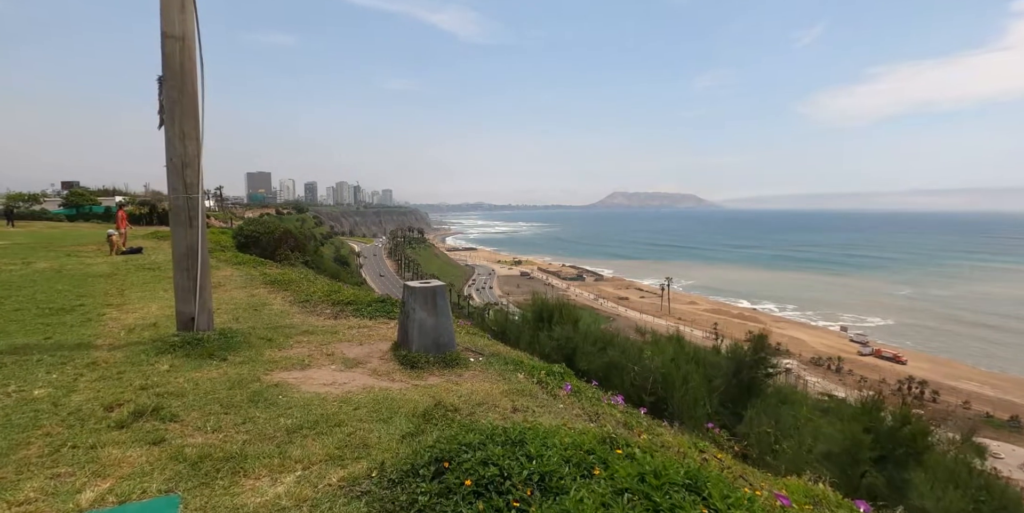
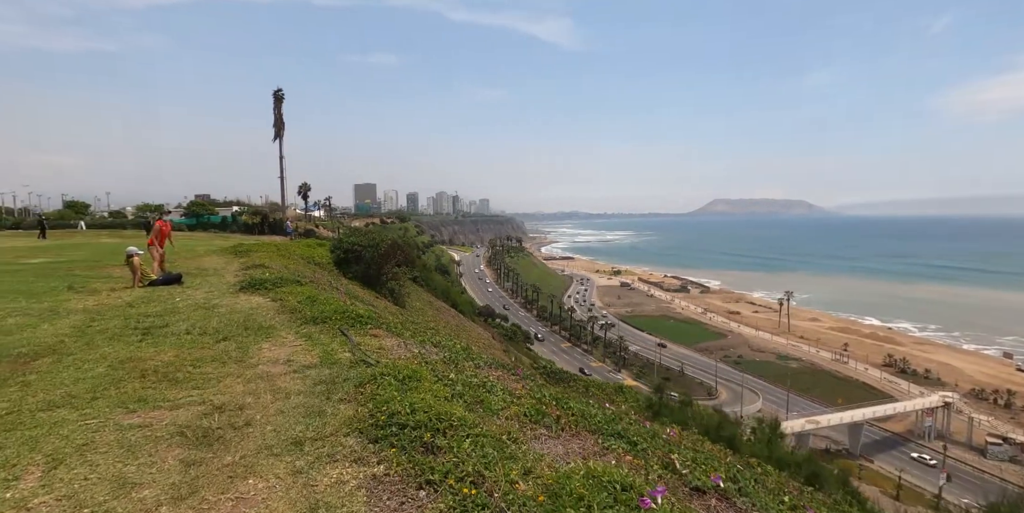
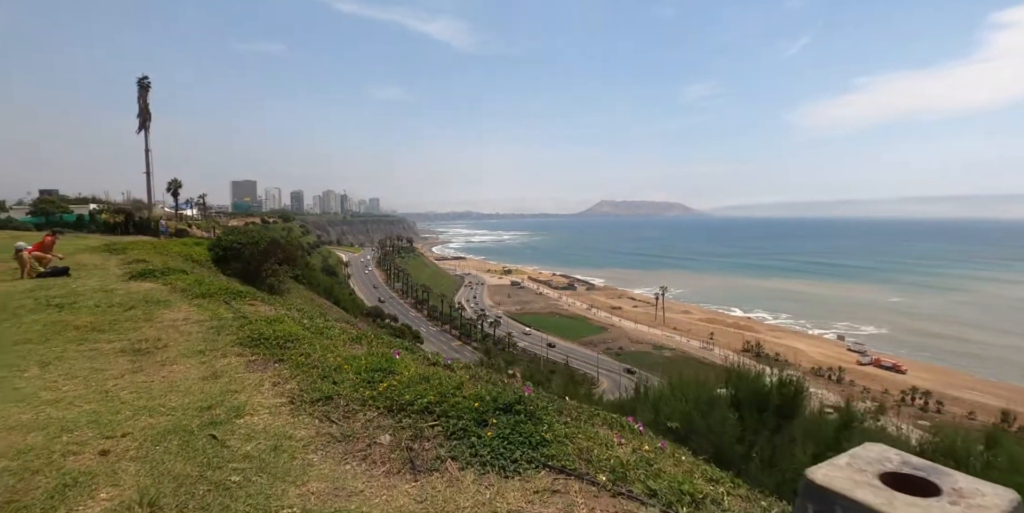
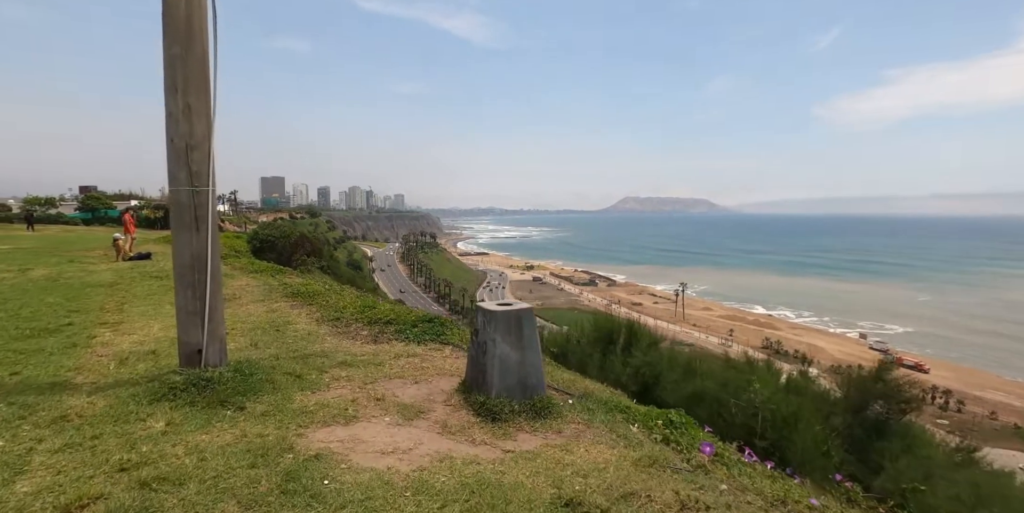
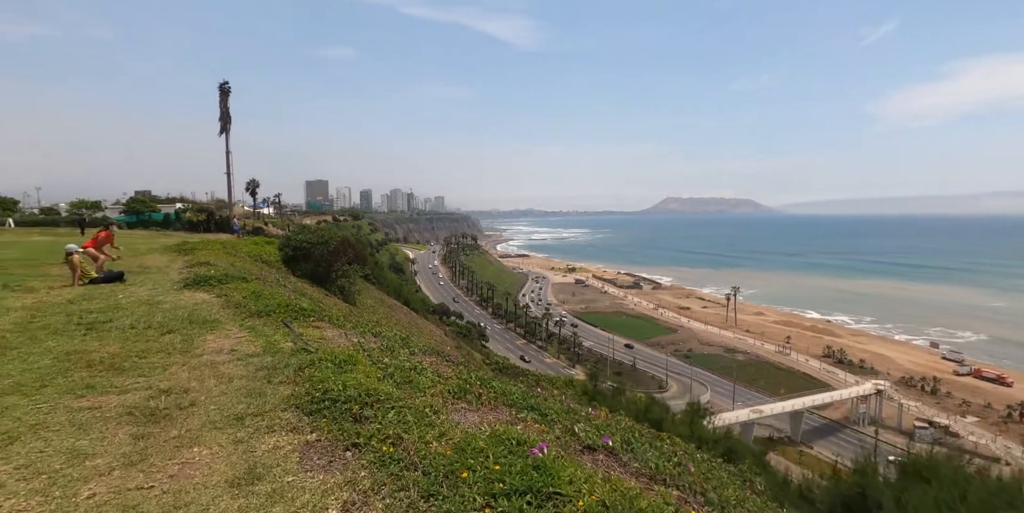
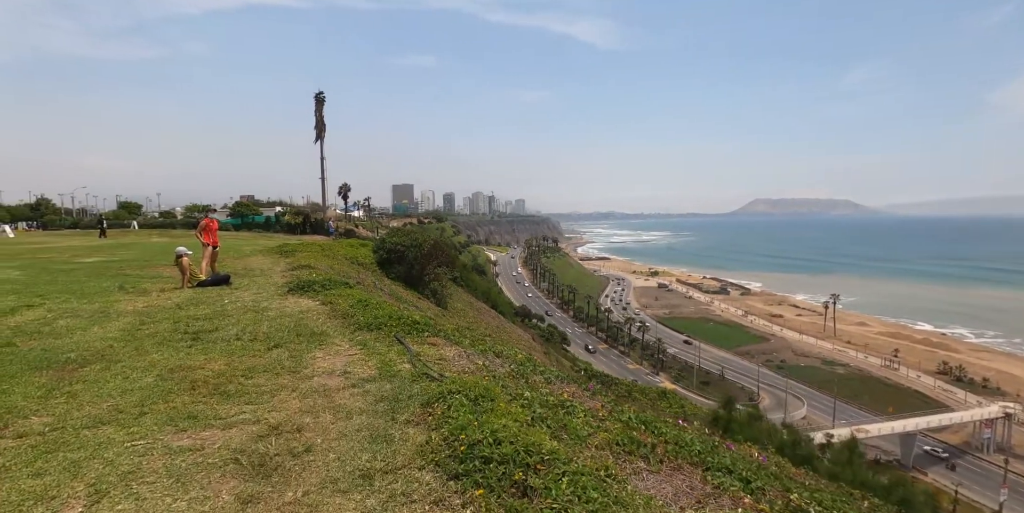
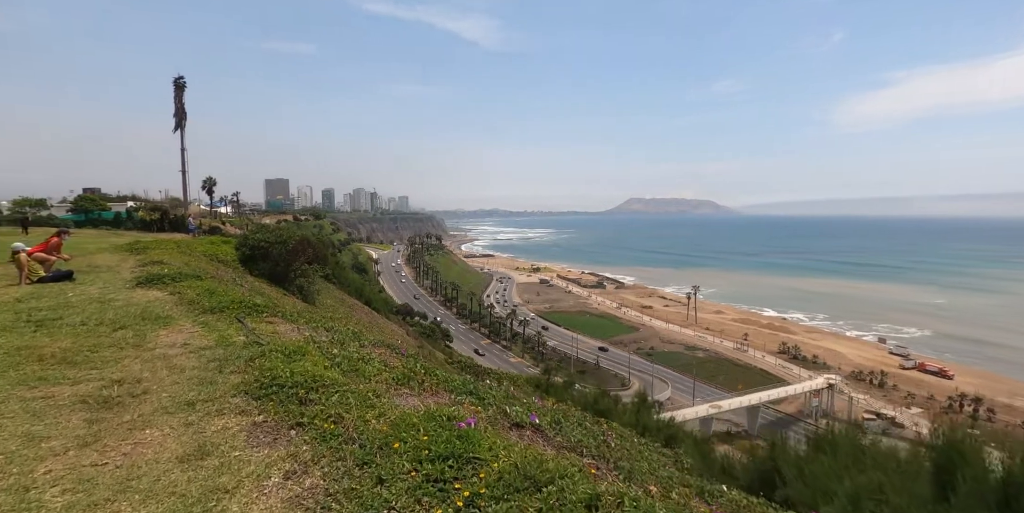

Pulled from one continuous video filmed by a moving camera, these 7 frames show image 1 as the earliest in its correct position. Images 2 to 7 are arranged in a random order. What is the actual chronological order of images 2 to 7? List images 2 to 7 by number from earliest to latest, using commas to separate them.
4, 3, 7, 5, 2, 6
